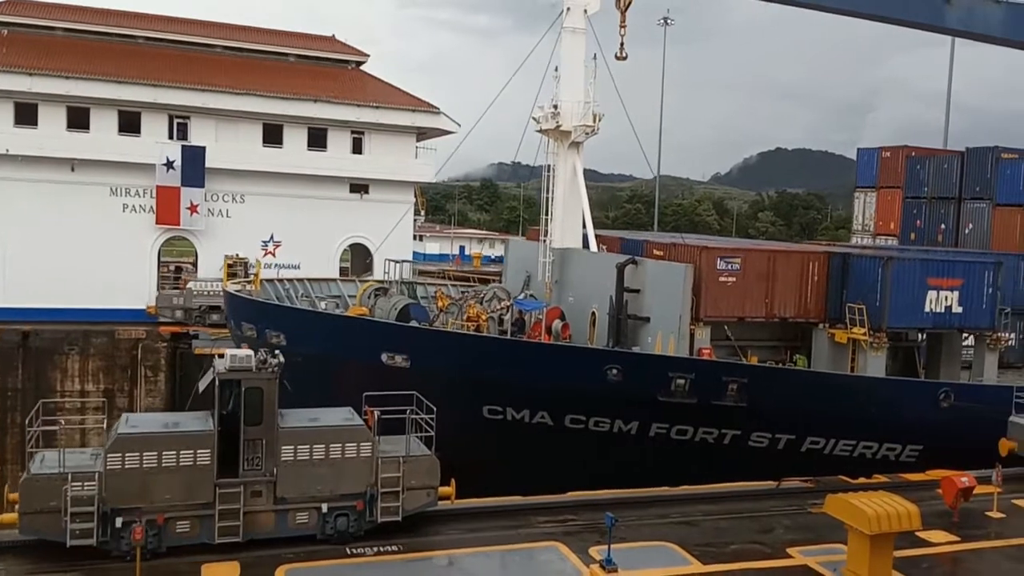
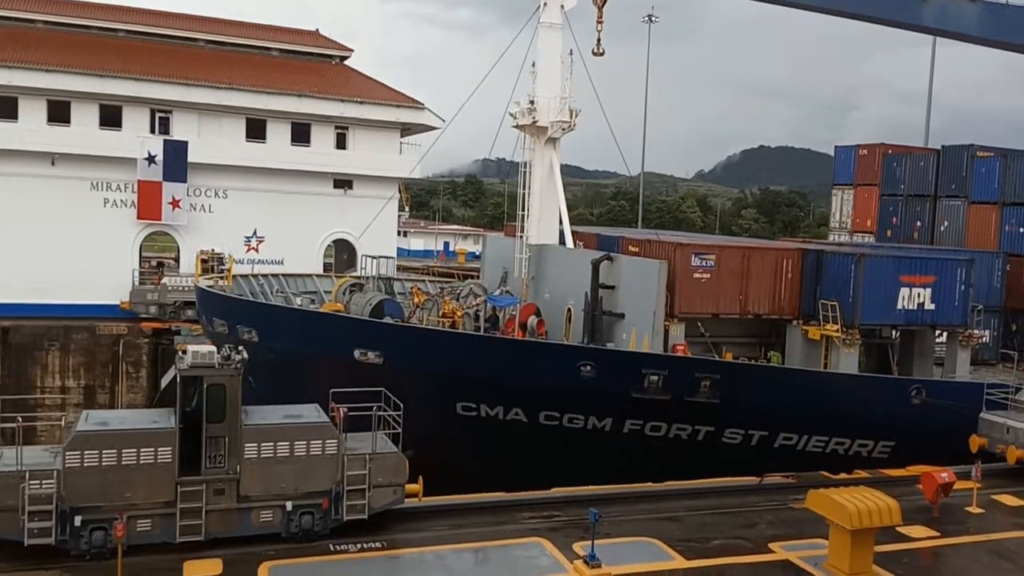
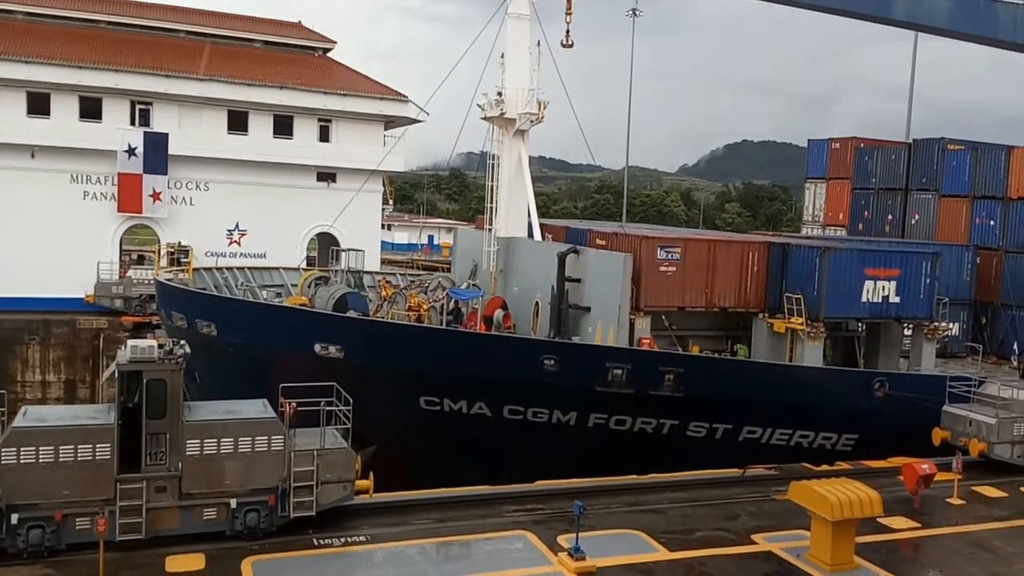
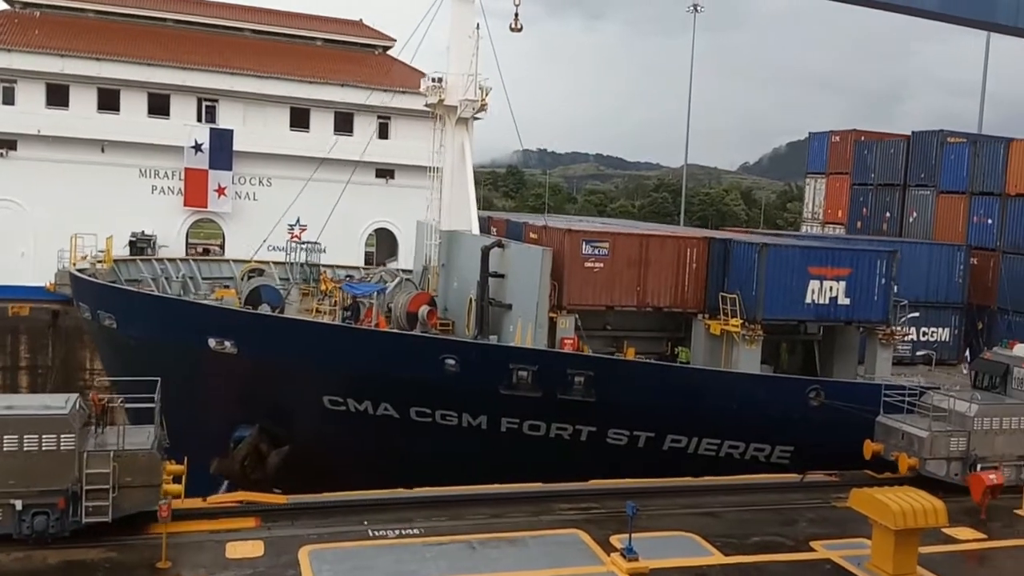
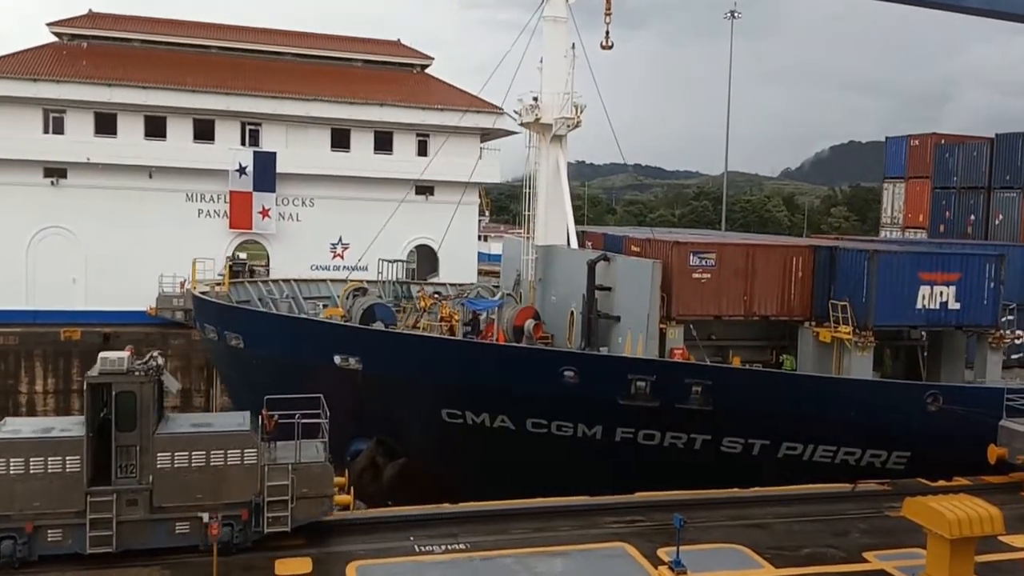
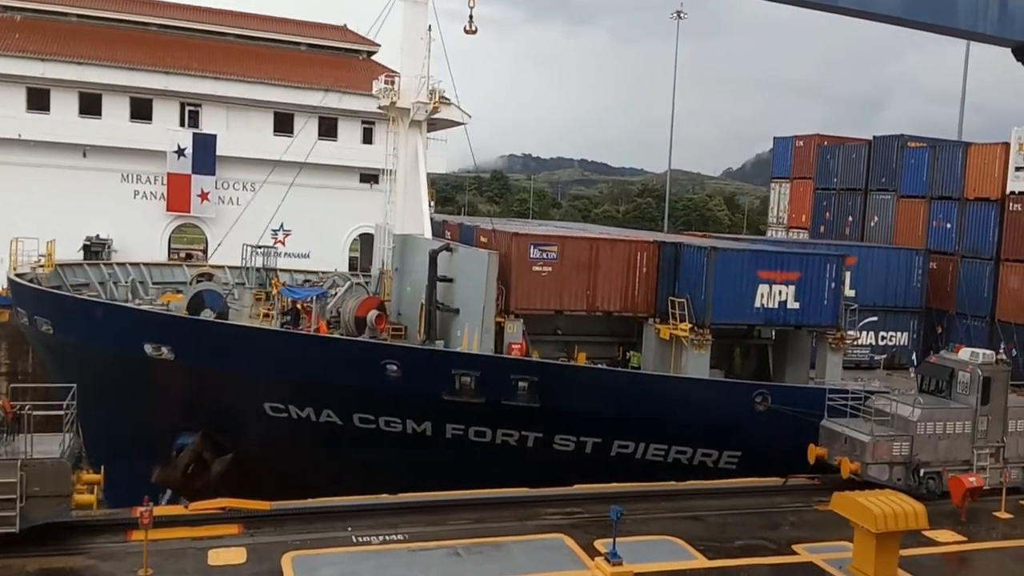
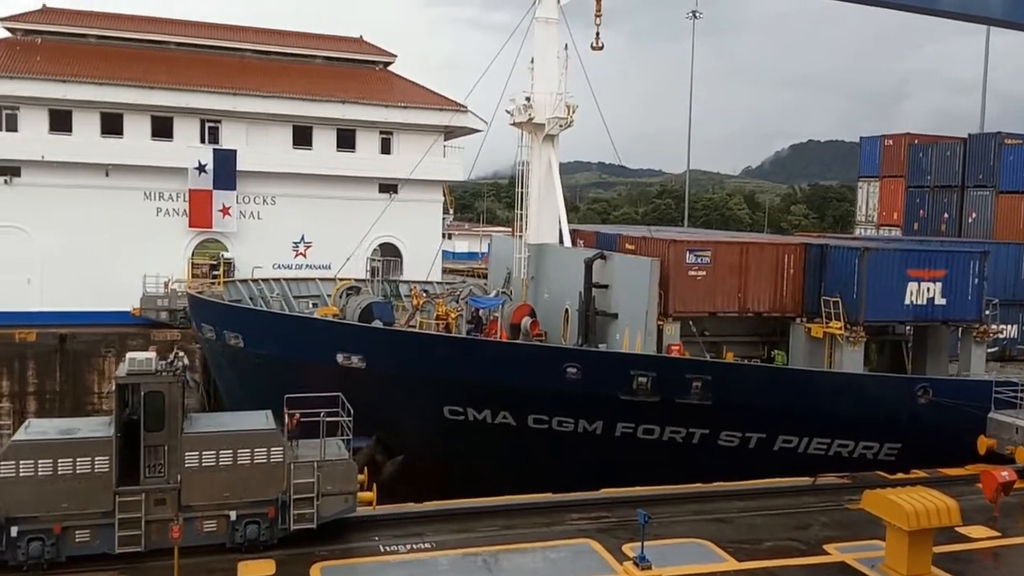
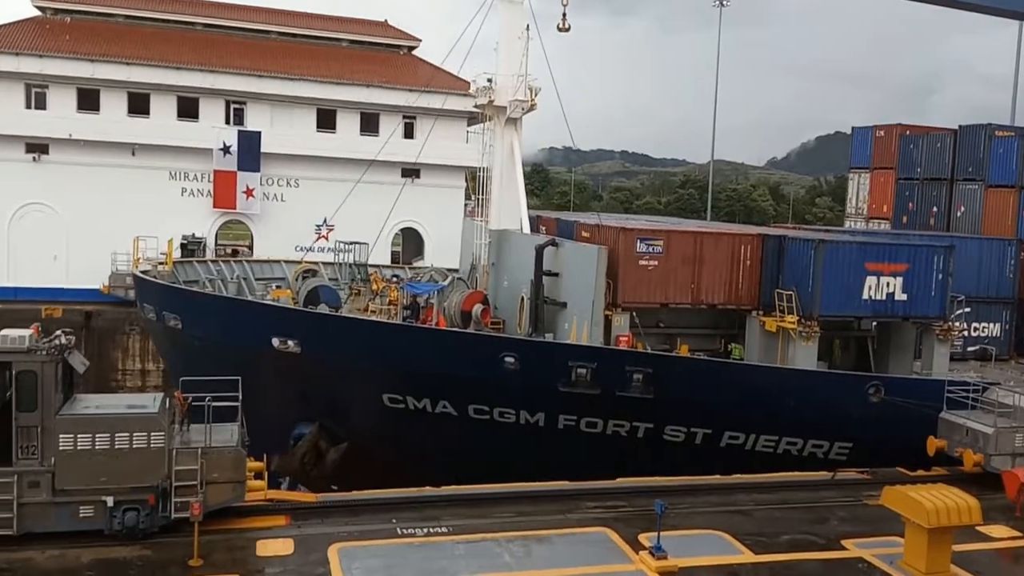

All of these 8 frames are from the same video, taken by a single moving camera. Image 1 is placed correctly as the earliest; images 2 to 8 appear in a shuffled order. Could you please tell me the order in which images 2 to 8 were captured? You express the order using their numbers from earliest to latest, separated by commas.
2, 3, 7, 5, 8, 4, 6
